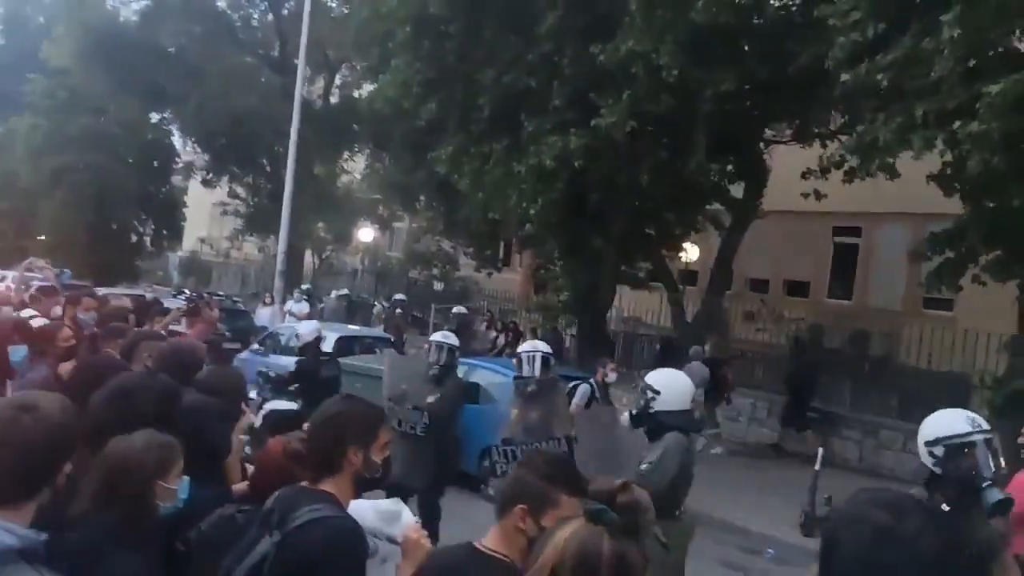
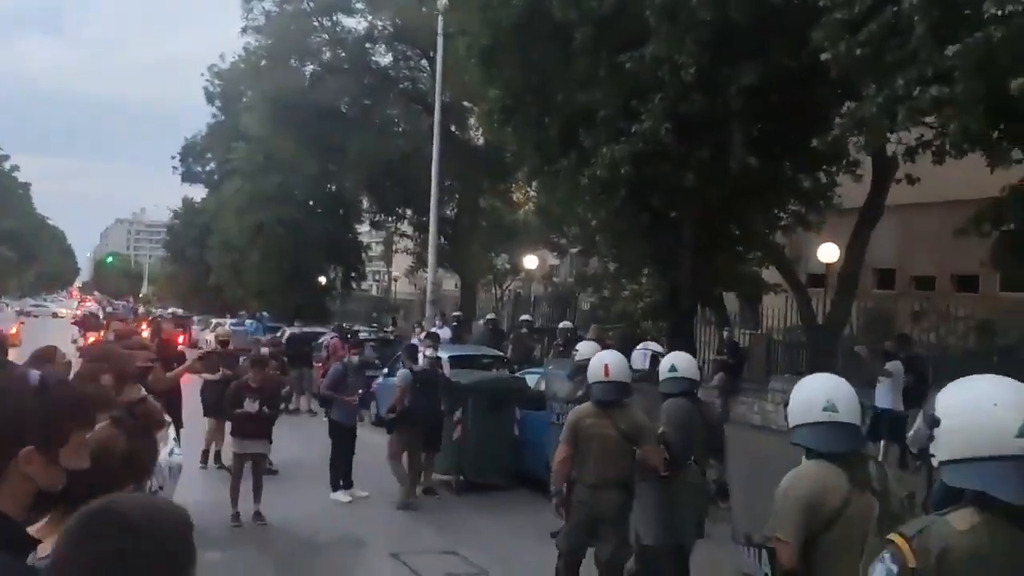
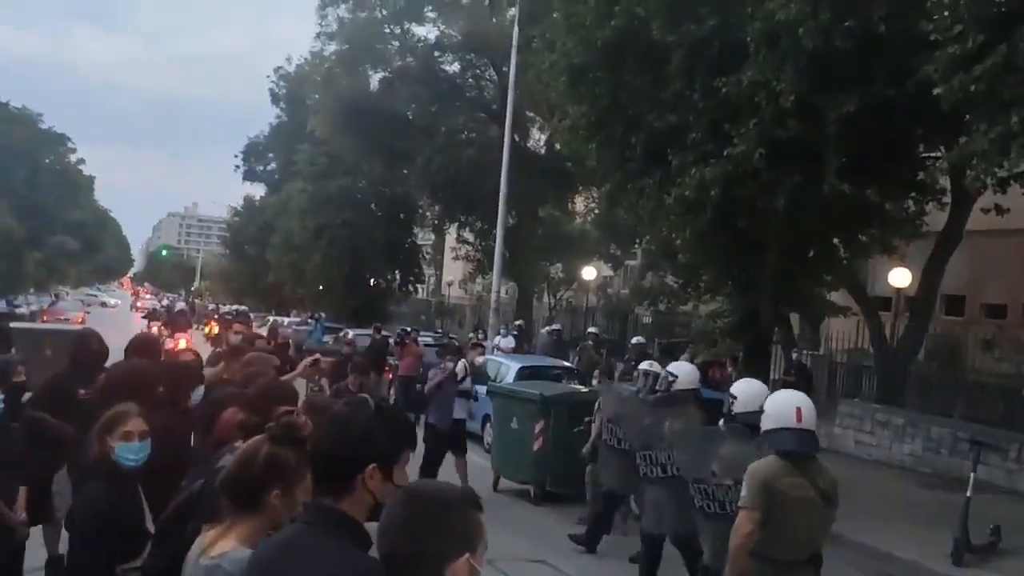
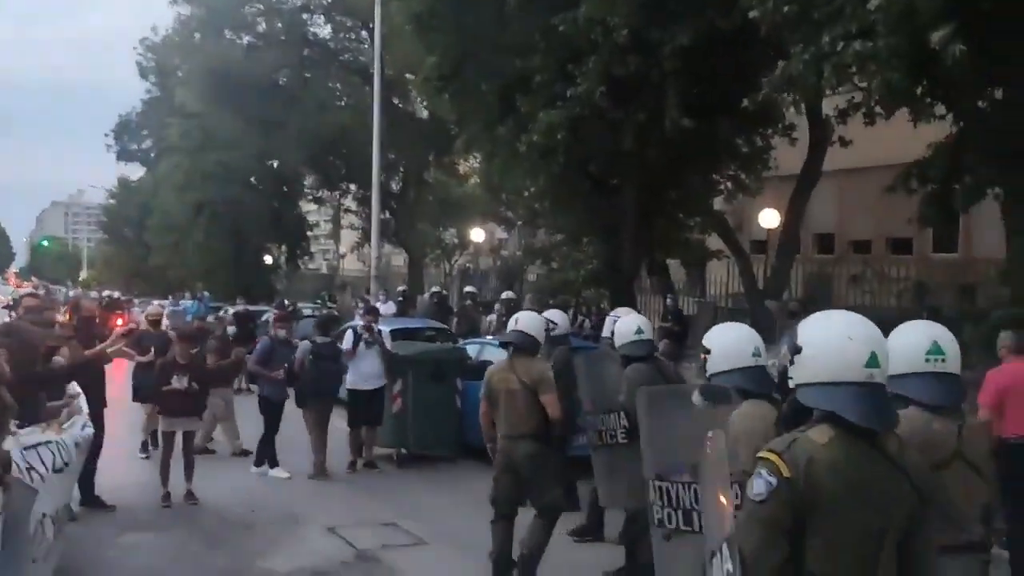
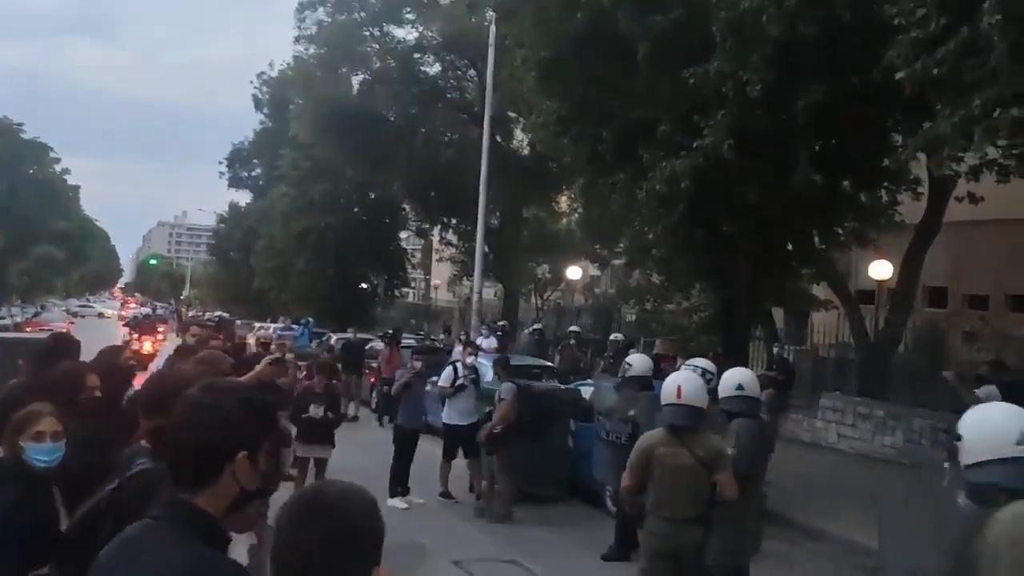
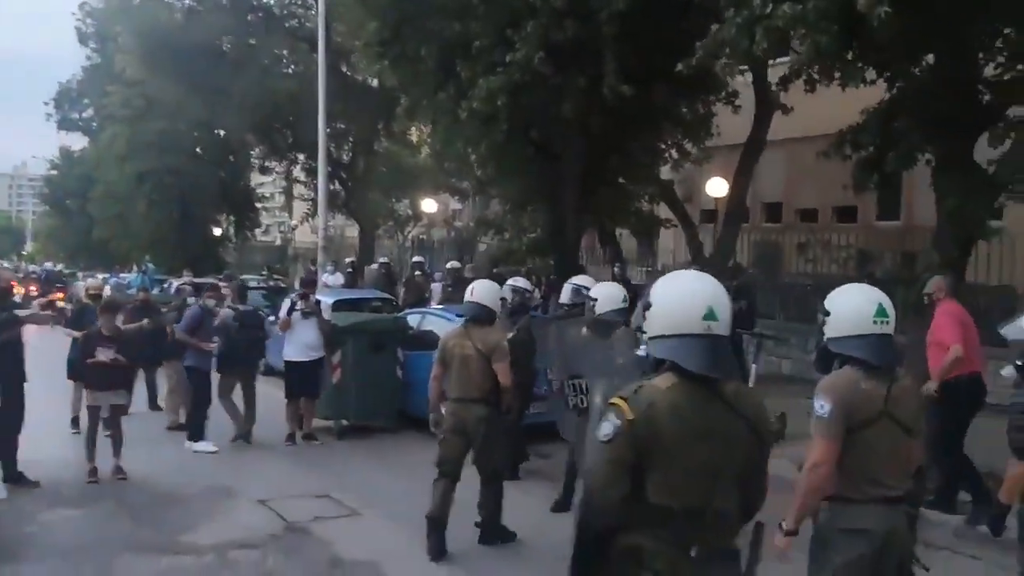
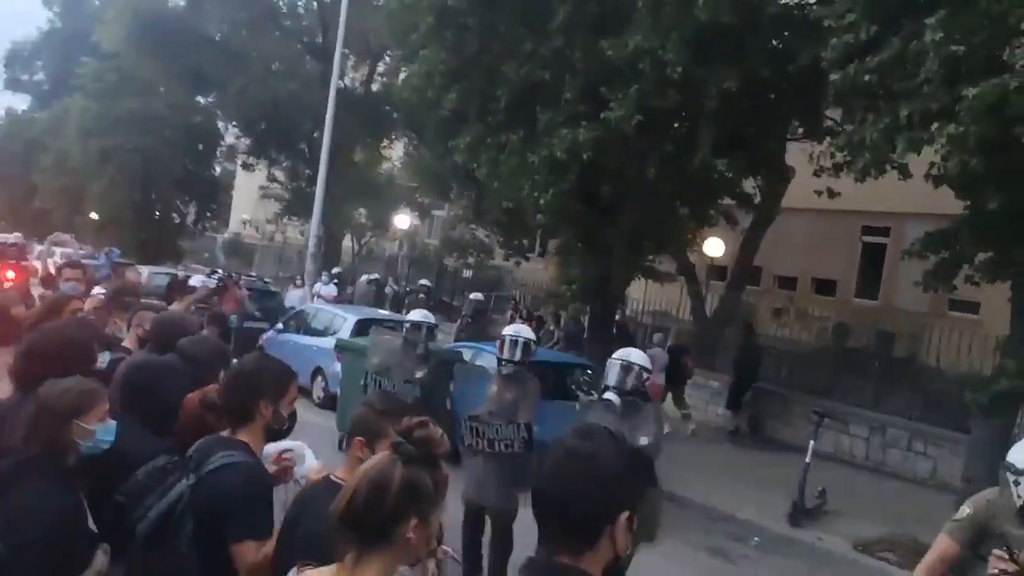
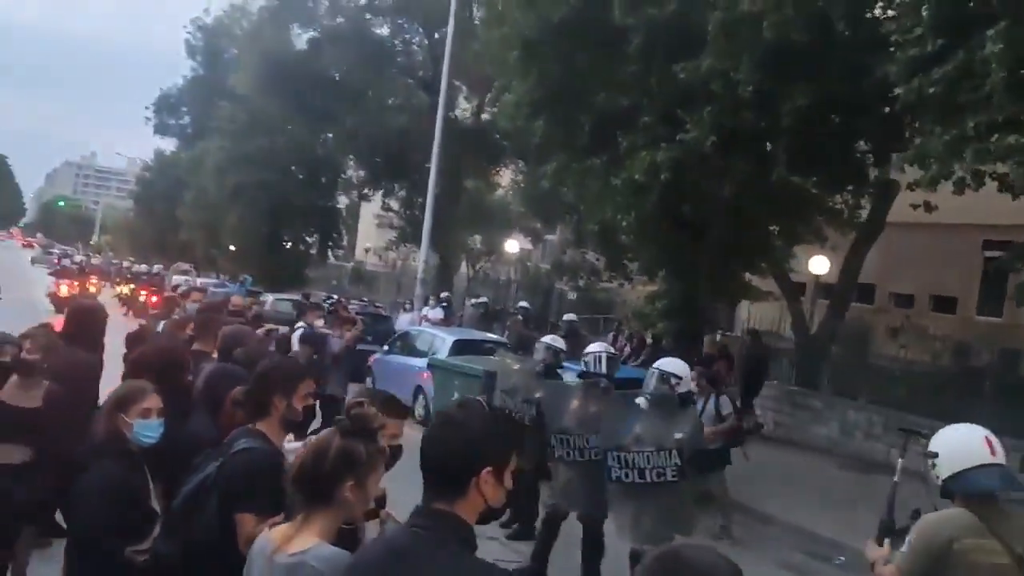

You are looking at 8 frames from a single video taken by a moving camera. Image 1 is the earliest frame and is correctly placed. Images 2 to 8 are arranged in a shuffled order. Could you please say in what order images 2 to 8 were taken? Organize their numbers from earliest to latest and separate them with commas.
7, 8, 3, 5, 2, 4, 6
